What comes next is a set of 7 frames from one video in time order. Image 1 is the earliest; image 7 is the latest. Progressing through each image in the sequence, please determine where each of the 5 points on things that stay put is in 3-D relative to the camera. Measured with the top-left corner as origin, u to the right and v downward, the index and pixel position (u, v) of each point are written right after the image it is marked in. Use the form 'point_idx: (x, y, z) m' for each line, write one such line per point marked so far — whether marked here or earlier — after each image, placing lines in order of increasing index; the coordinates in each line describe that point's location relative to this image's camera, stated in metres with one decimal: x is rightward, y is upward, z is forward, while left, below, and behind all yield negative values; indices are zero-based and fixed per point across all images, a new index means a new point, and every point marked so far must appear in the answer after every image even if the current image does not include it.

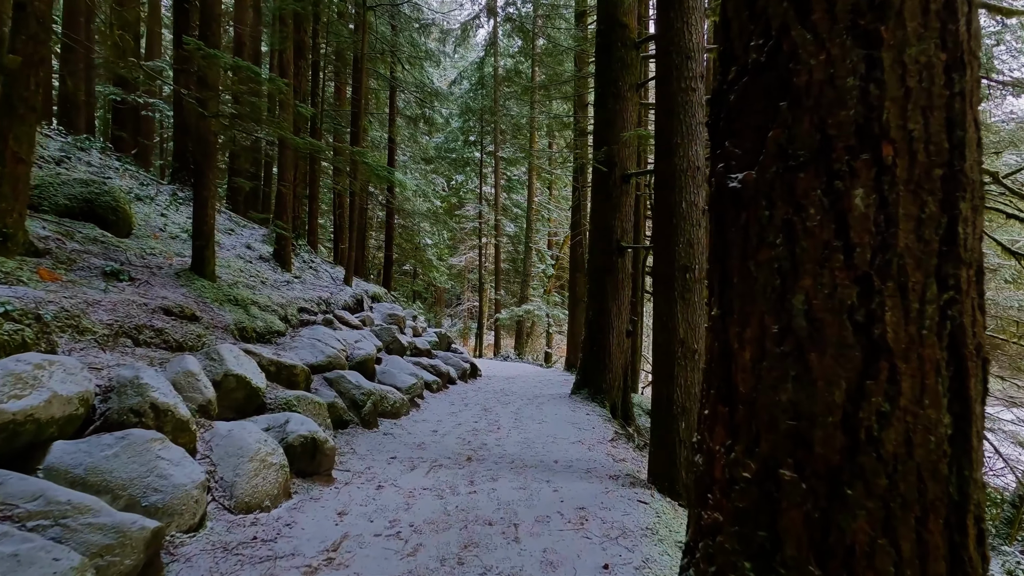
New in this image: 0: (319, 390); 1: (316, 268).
0: (-2.2, -1.1, +5.4) m
1: (-4.5, +0.5, +10.9) m
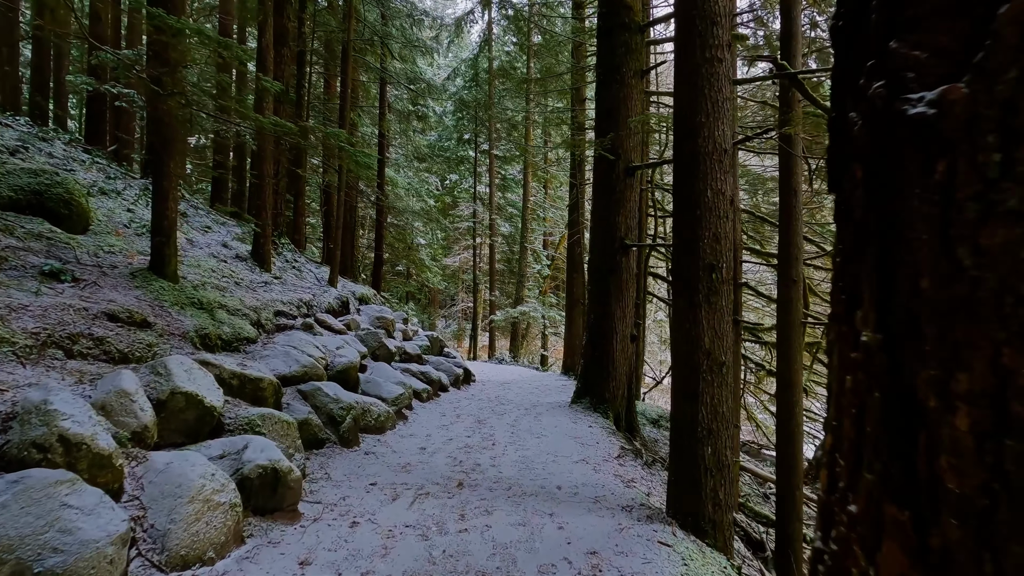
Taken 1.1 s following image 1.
0: (-2.2, -1.2, +4.8) m
1: (-4.6, +0.4, +10.2) m
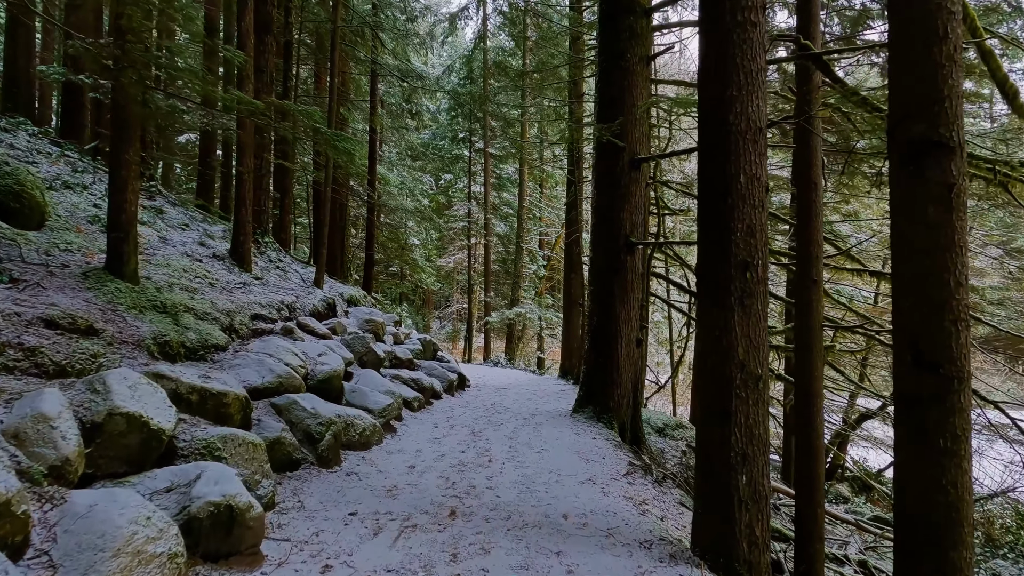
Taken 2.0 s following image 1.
0: (-2.2, -1.2, +4.2) m
1: (-4.7, +0.4, +9.7) m
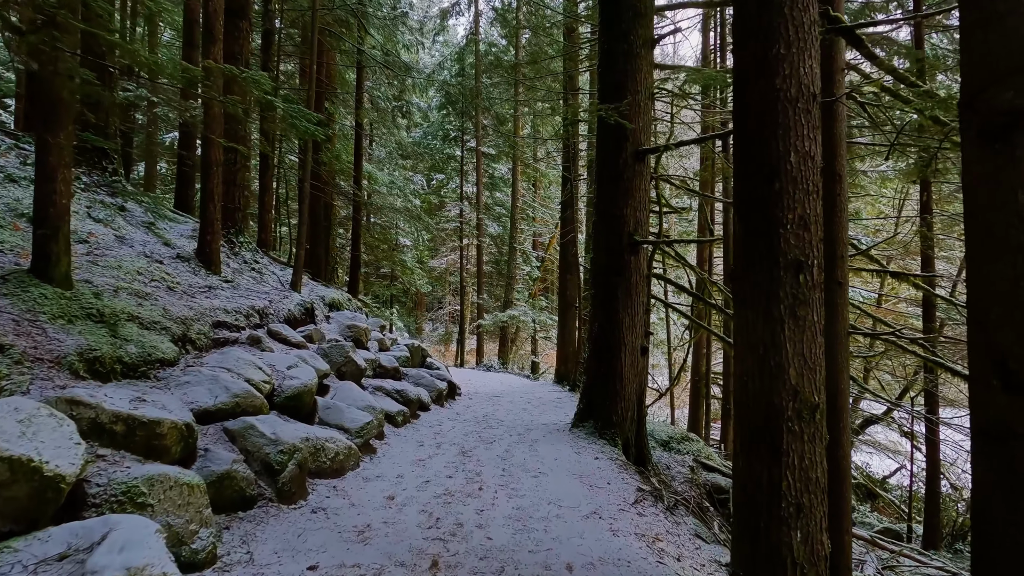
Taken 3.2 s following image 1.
0: (-2.3, -1.2, +3.6) m
1: (-4.8, +0.3, +9.0) m
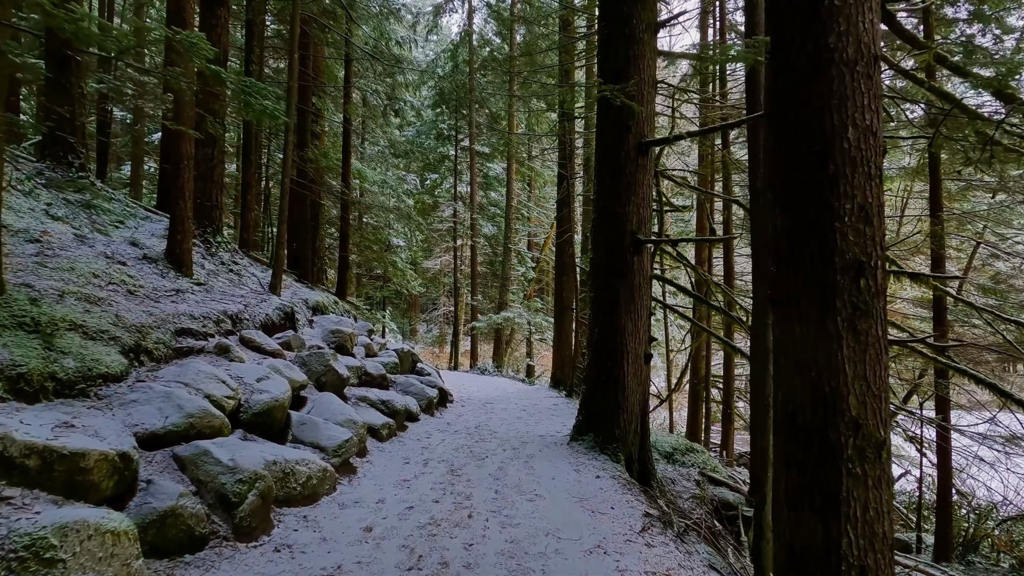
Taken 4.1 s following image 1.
0: (-2.3, -1.3, +3.1) m
1: (-4.9, +0.3, +8.5) m
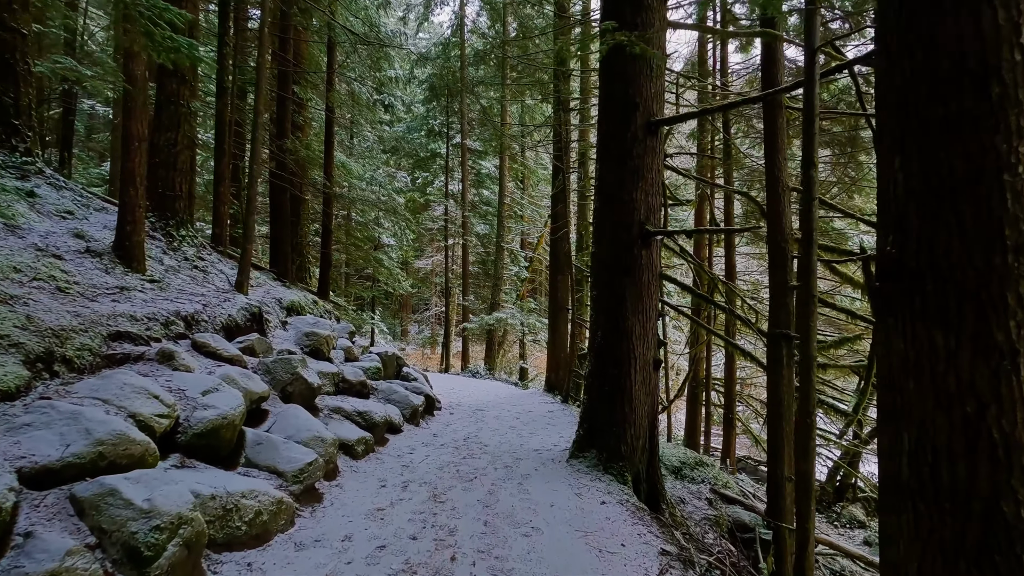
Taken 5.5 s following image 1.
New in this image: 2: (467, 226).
0: (-2.4, -1.2, +2.4) m
1: (-5.1, +0.3, +7.7) m
2: (-1.8, +2.5, +18.3) m
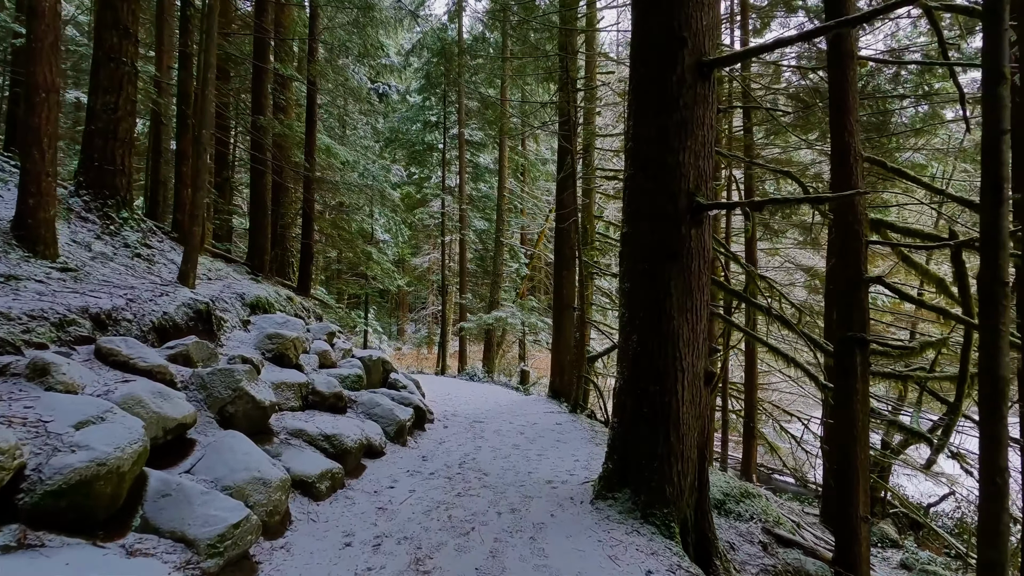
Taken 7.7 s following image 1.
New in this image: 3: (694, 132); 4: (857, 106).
0: (-2.3, -1.1, +1.1) m
1: (-5.0, +0.4, +6.5) m
2: (-1.7, +2.6, +17.0) m
3: (+1.5, +1.3, +4.0) m
4: (+3.7, +2.0, +5.1) m
